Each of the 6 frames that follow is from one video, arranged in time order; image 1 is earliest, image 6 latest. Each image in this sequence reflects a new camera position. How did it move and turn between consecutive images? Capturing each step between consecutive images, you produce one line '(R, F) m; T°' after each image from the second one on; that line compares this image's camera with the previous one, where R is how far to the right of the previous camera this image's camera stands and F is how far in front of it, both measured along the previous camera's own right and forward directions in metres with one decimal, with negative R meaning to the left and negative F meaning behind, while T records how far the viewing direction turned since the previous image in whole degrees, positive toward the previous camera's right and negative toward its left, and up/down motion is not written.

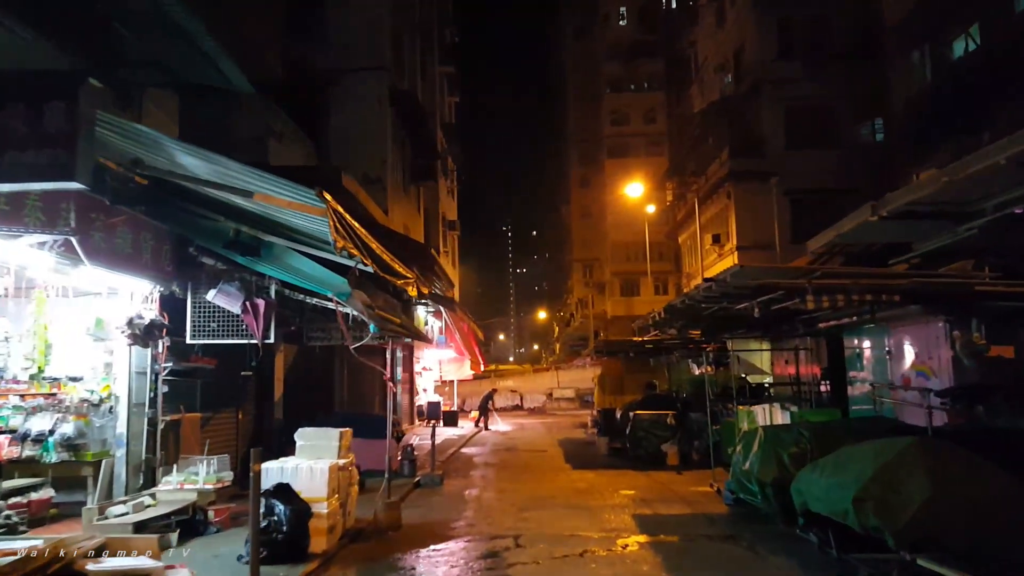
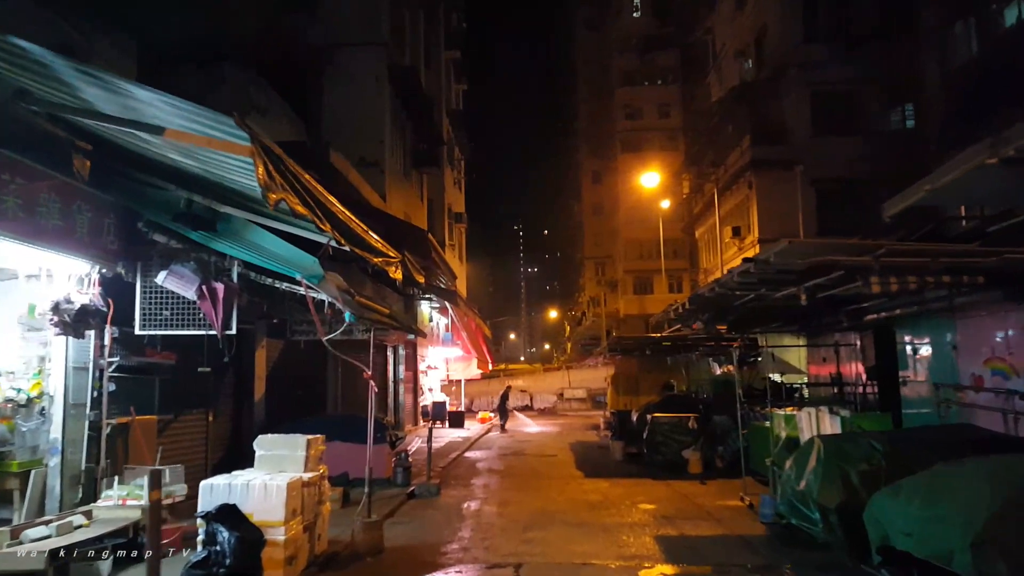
(+0.1, +1.4) m; -1°
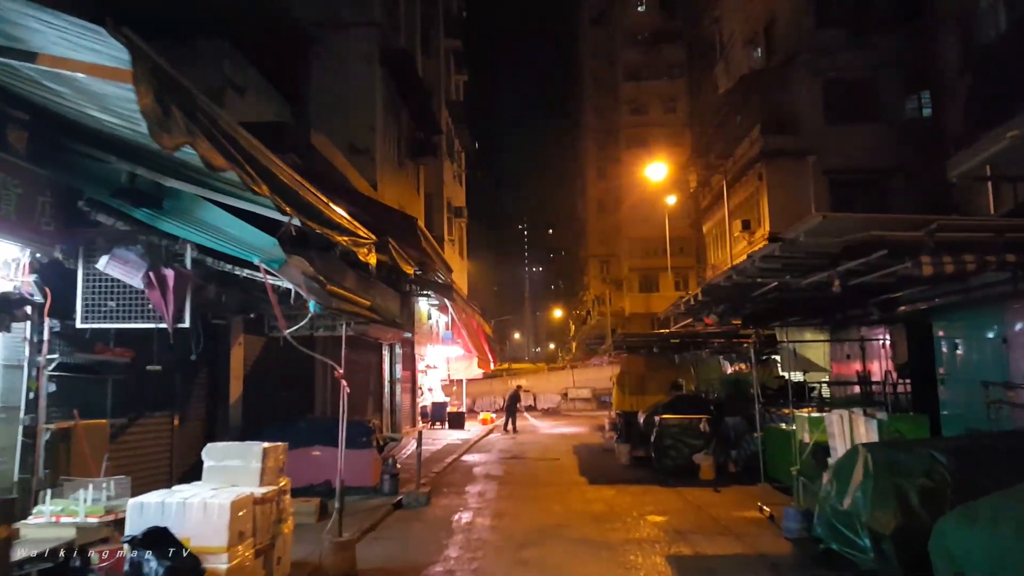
(+0.1, +1.0) m; 0°
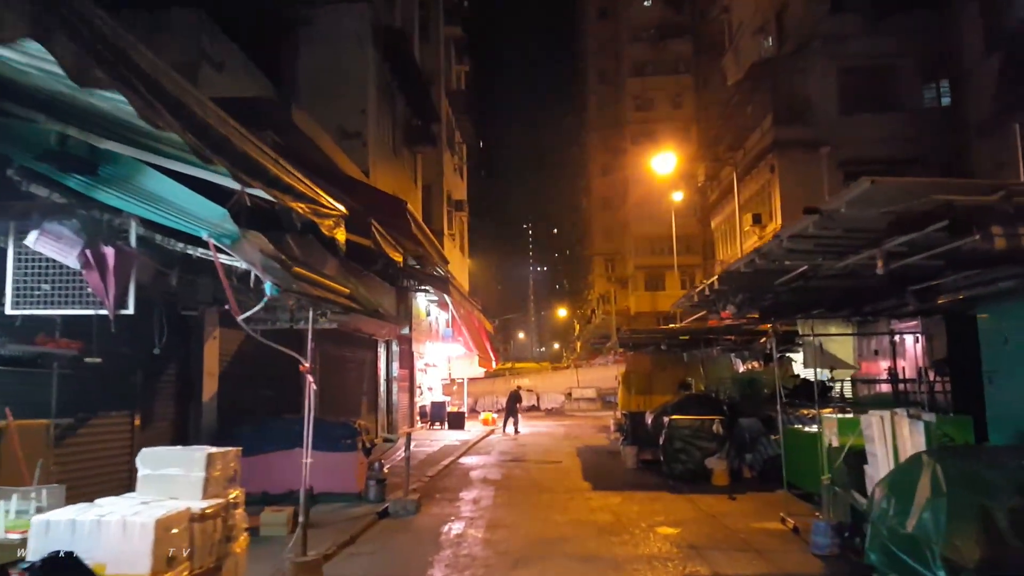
(+0.1, +1.0) m; 0°
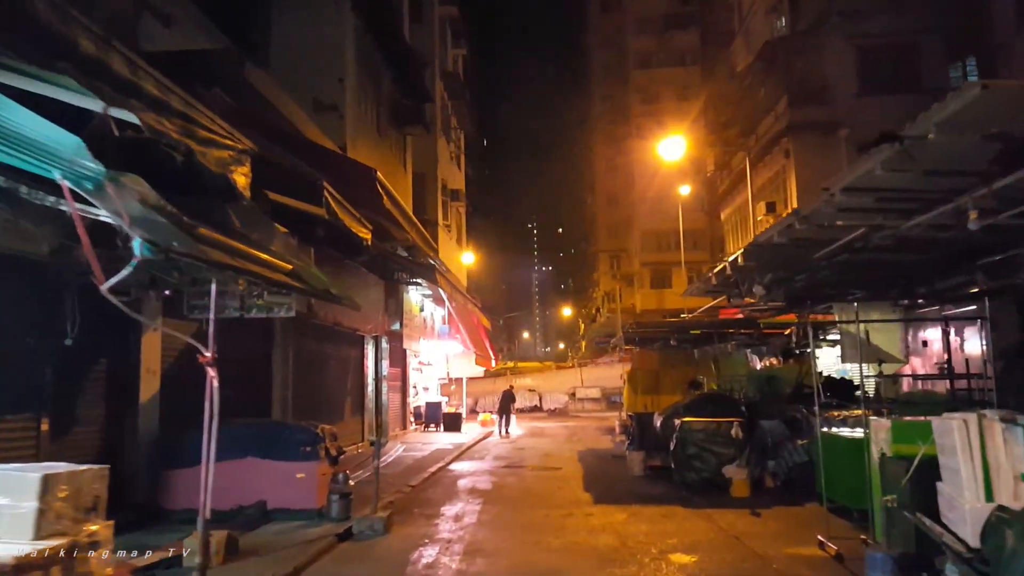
(+0.3, +1.6) m; 0°
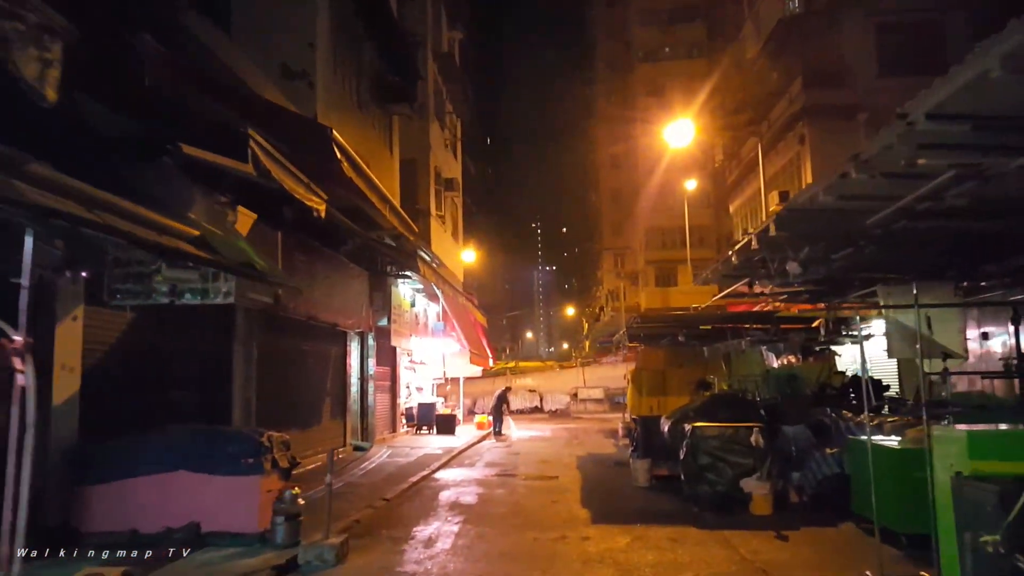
(+0.3, +1.5) m; 0°
